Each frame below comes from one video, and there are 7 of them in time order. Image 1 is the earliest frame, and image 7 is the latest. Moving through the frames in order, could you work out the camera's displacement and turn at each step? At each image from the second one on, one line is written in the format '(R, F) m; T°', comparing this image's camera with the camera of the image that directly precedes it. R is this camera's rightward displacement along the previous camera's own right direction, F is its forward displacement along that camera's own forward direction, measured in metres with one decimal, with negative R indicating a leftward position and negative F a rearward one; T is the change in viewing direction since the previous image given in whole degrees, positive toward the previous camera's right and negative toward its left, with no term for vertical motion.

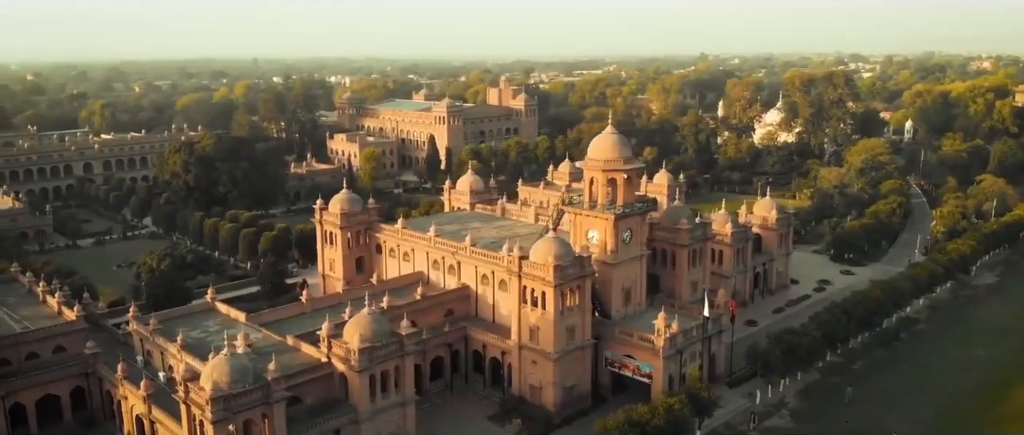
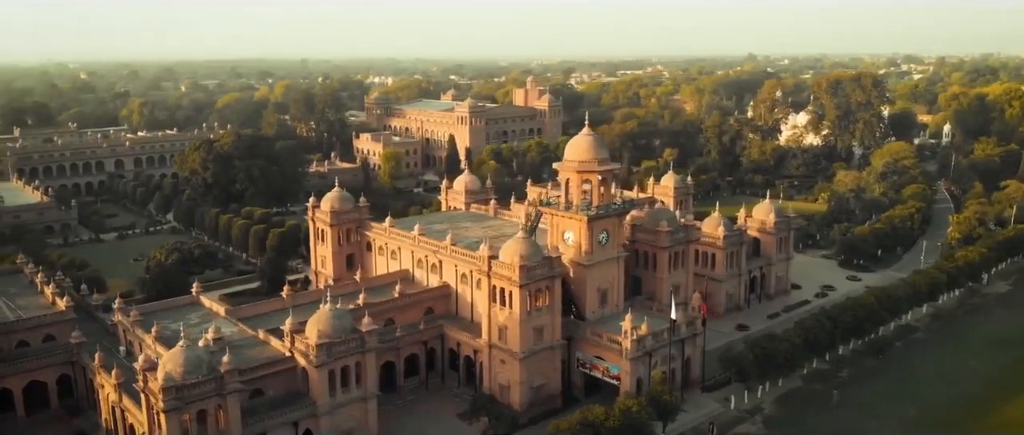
(+3.4, -0.2) m; -4°
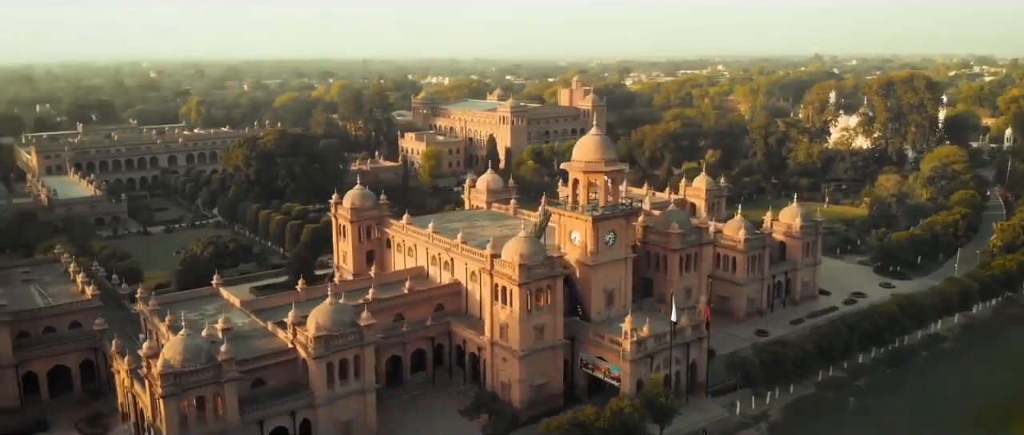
(+2.6, -0.2) m; -4°
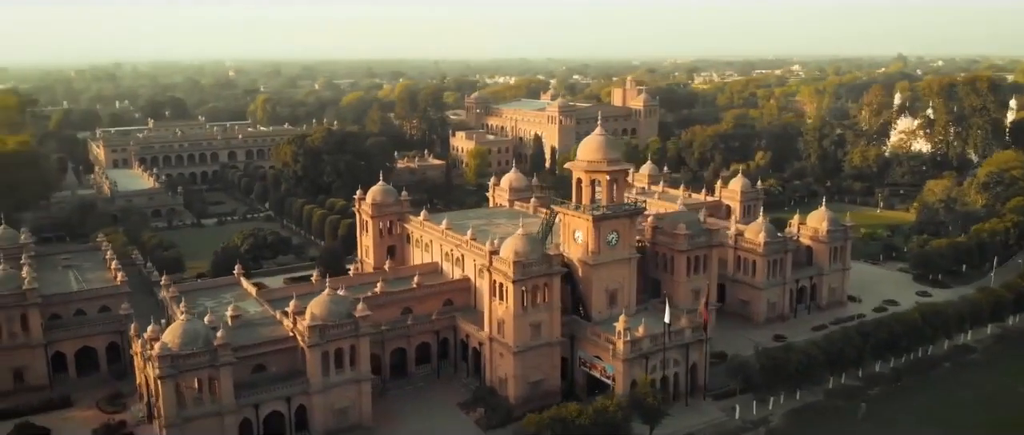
(+3.4, -0.4) m; -5°
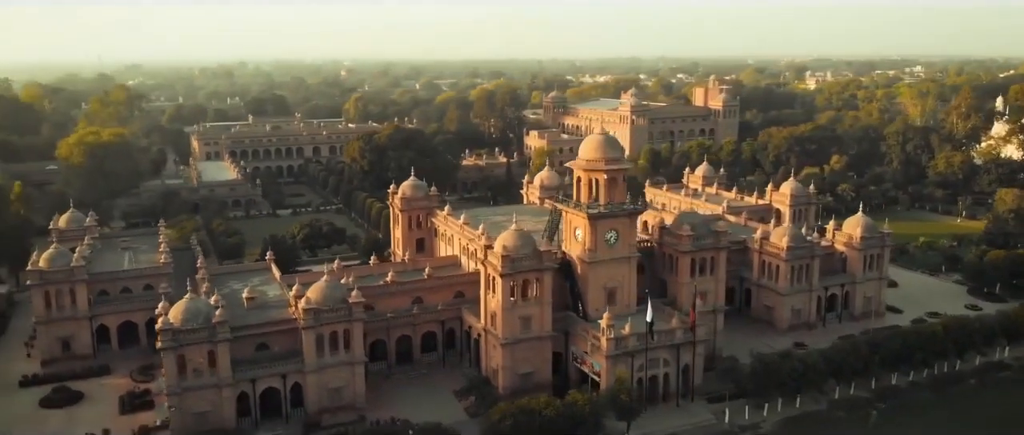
(+5.4, -0.7) m; -8°
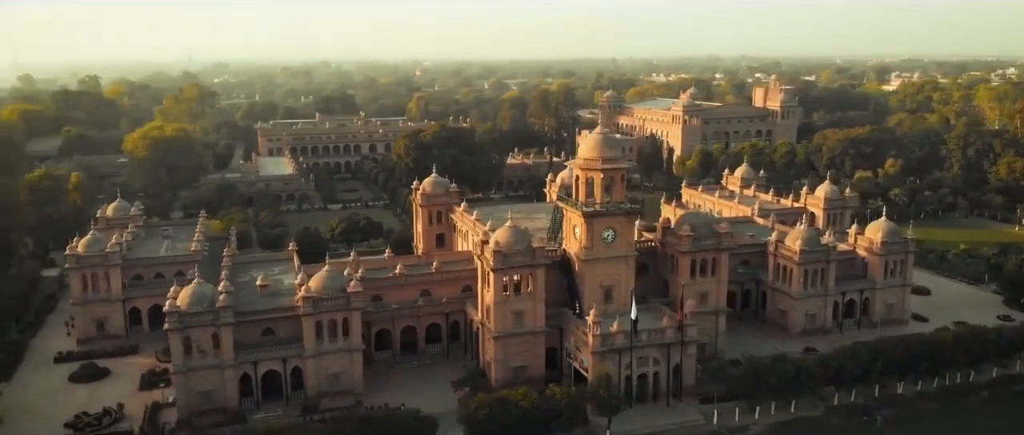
(+4.0, -0.7) m; -6°
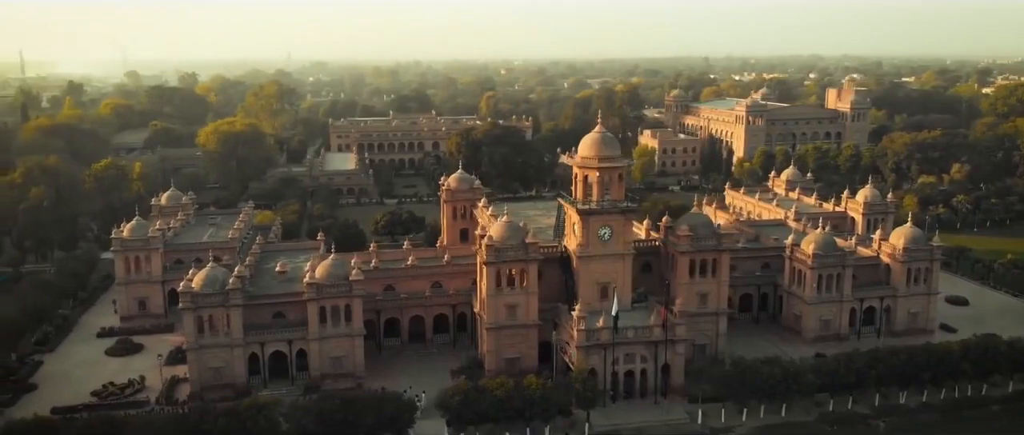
(+4.8, -0.8) m; -7°
